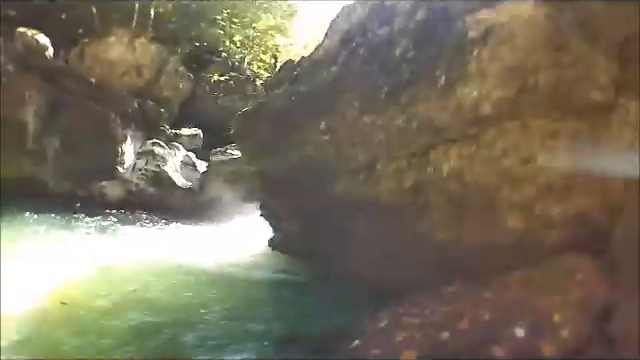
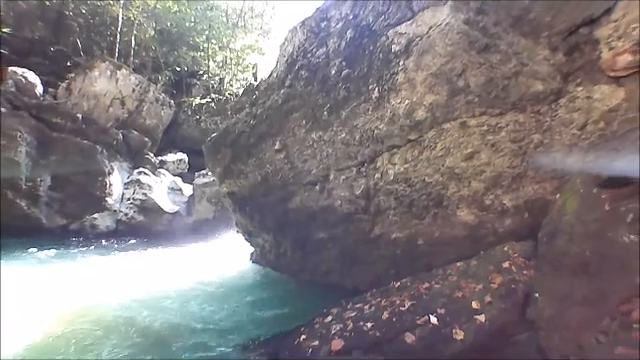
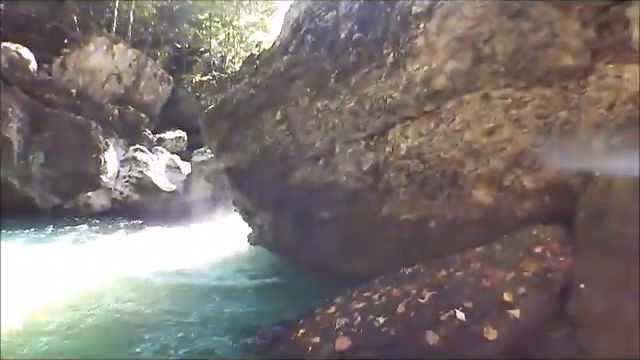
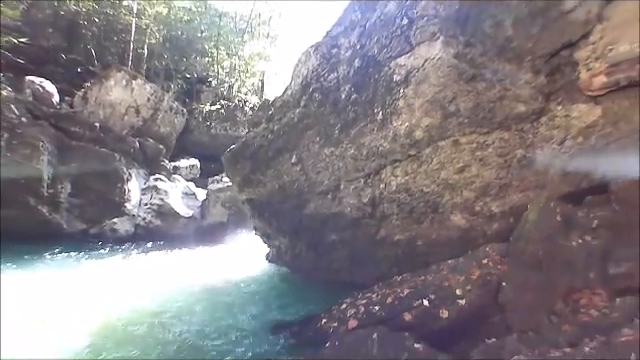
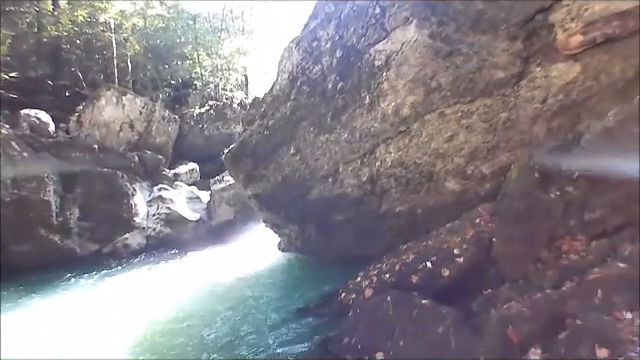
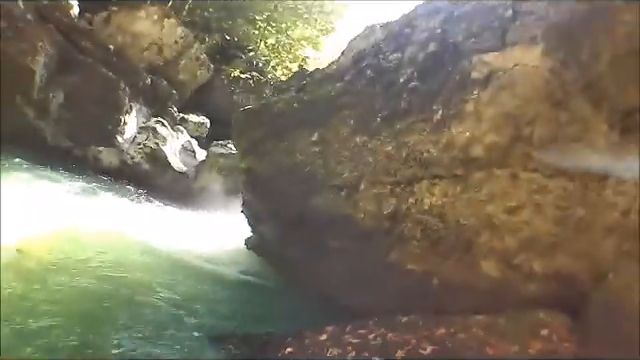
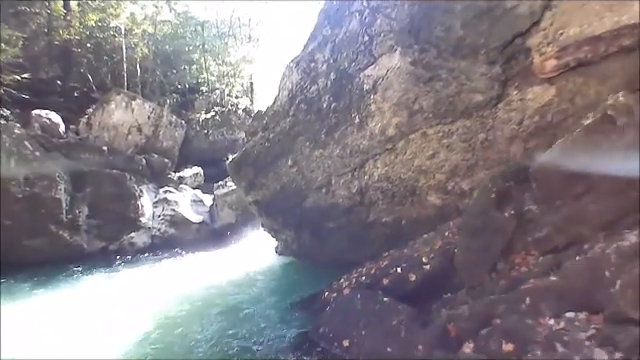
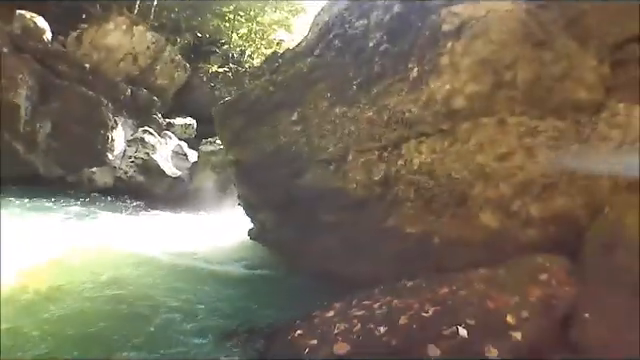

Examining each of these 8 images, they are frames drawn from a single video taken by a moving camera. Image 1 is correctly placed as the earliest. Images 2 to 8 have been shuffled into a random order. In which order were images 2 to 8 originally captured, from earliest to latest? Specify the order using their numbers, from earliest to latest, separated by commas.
6, 8, 3, 2, 4, 5, 7
